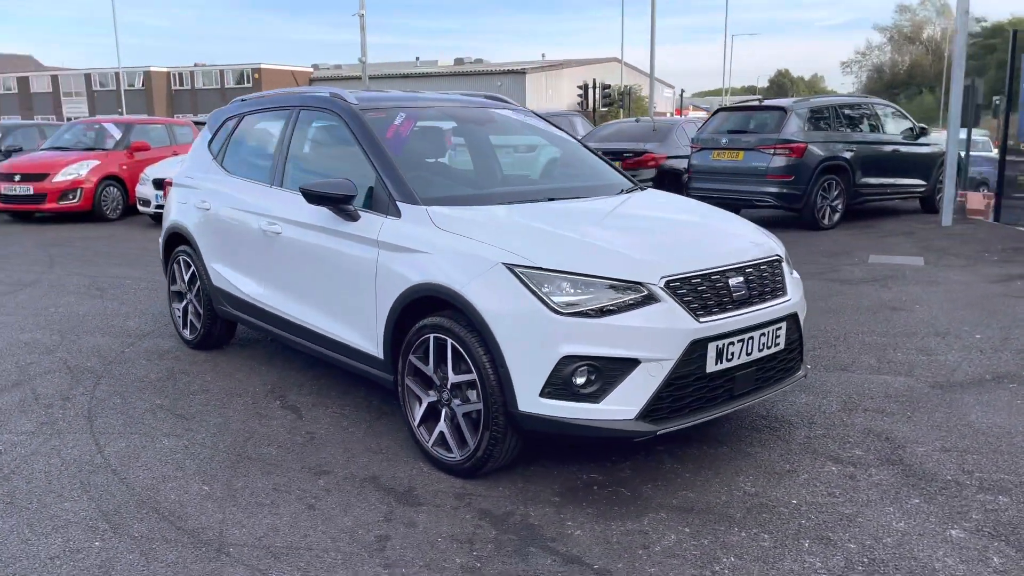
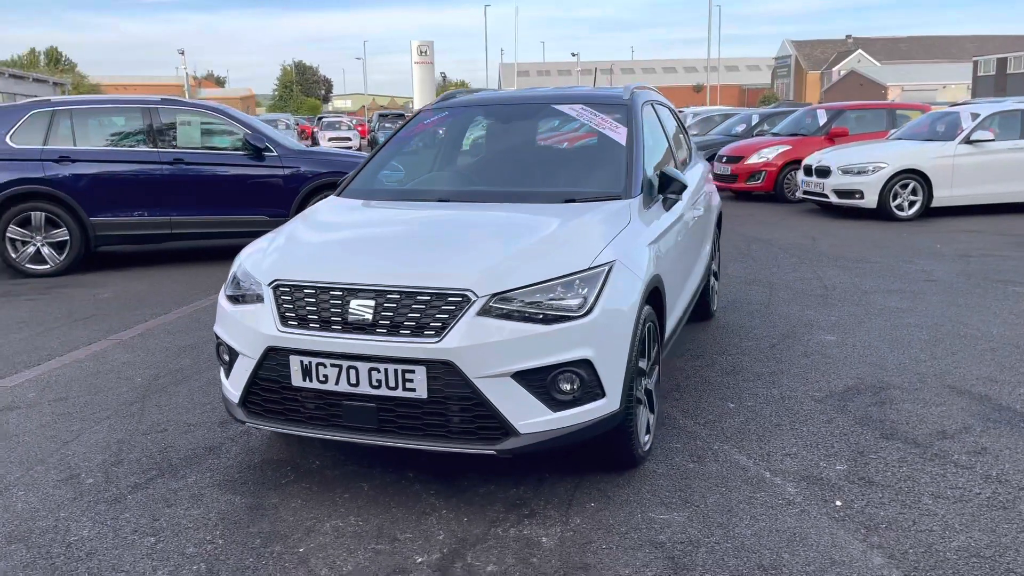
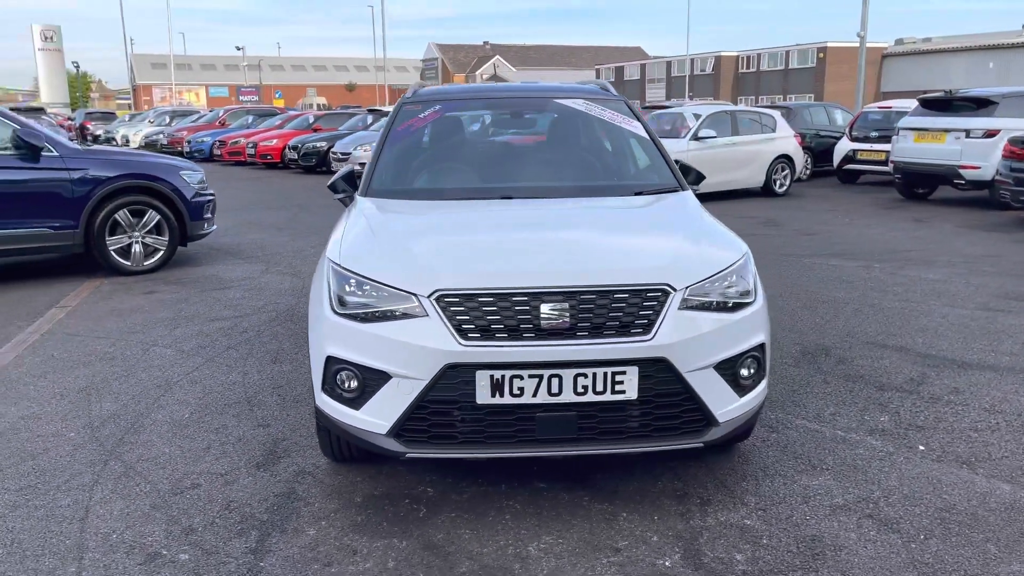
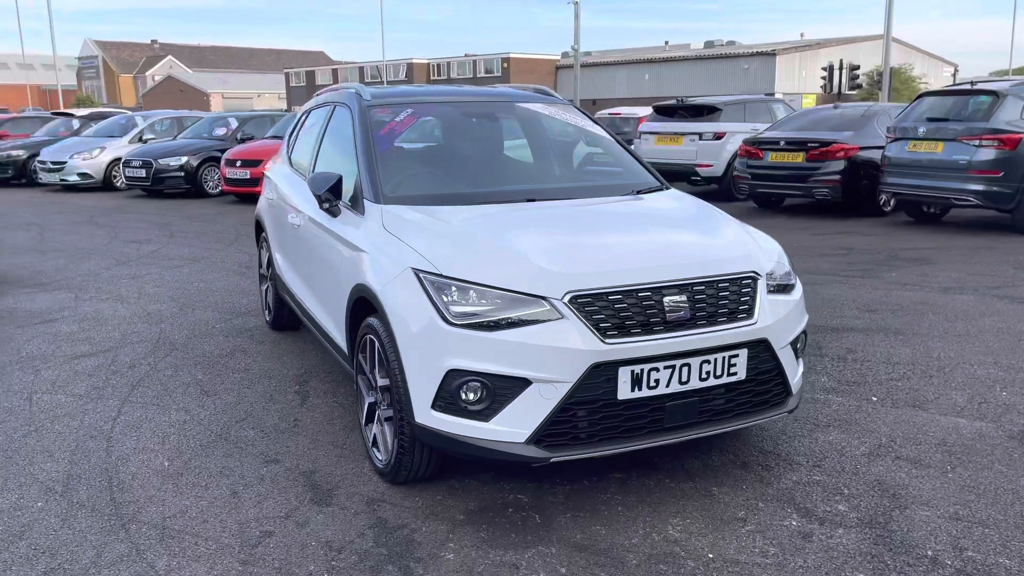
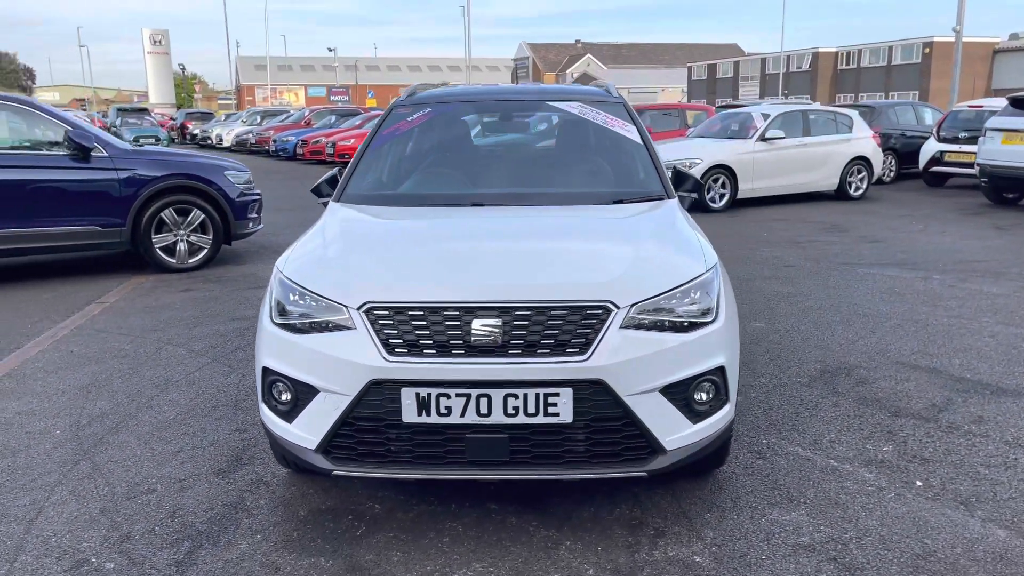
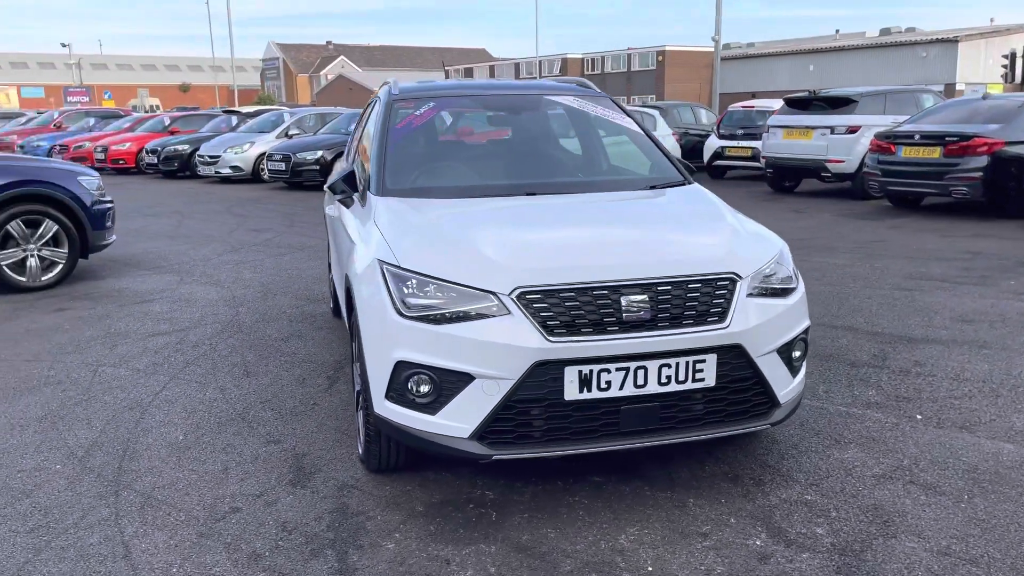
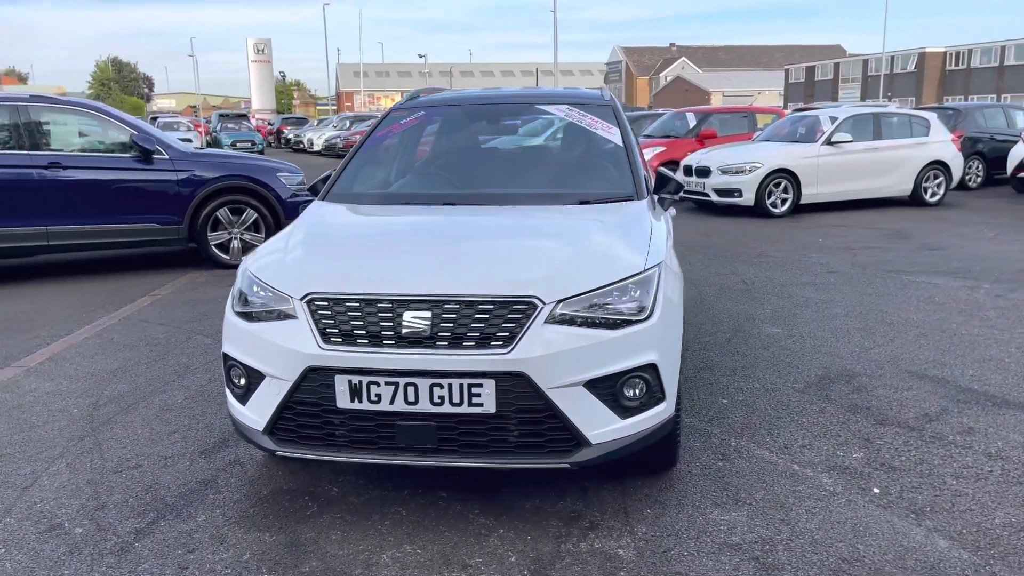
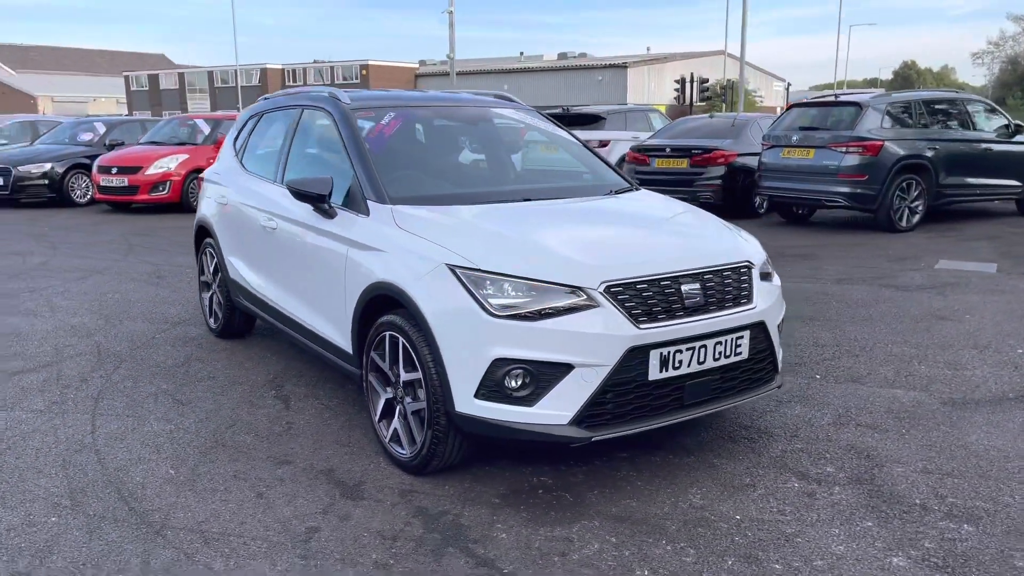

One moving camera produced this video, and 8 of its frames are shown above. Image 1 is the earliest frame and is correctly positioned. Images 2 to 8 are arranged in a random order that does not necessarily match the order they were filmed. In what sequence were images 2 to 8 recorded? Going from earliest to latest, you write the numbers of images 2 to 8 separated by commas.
8, 4, 6, 3, 5, 7, 2
